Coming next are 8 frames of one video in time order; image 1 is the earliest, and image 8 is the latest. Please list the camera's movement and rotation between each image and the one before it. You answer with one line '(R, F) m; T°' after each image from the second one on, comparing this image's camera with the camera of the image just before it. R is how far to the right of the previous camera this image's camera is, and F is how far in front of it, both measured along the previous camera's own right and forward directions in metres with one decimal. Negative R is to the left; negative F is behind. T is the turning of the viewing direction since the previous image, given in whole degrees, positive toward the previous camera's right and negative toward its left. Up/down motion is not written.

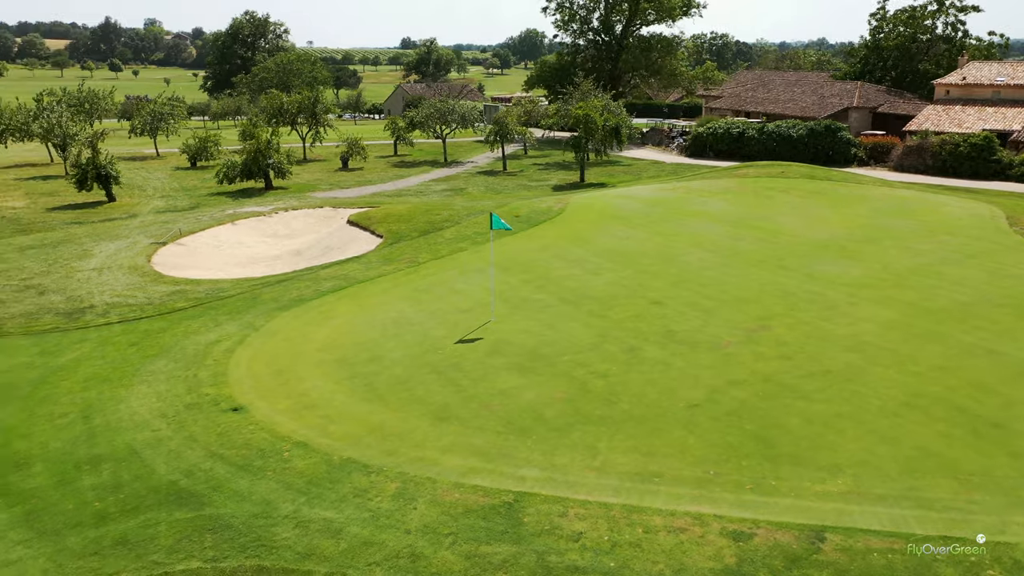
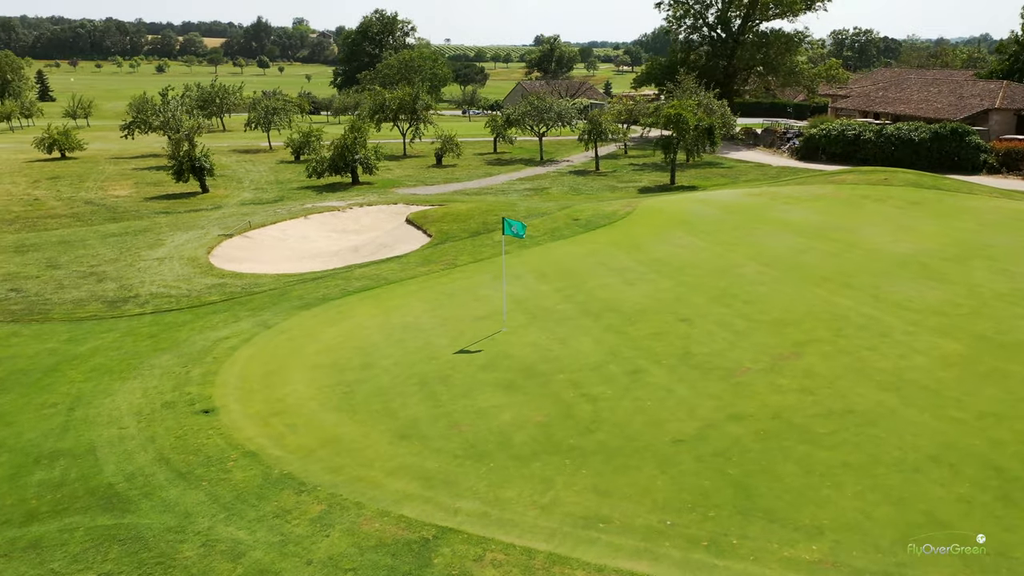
(+2.6, +1.3) m; -9°
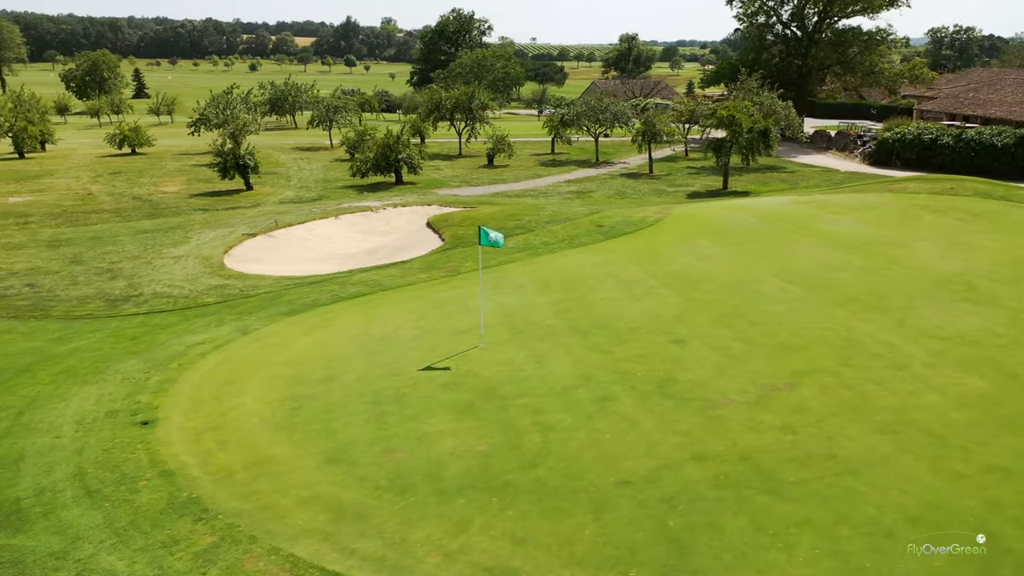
(+2.2, +1.3) m; -6°
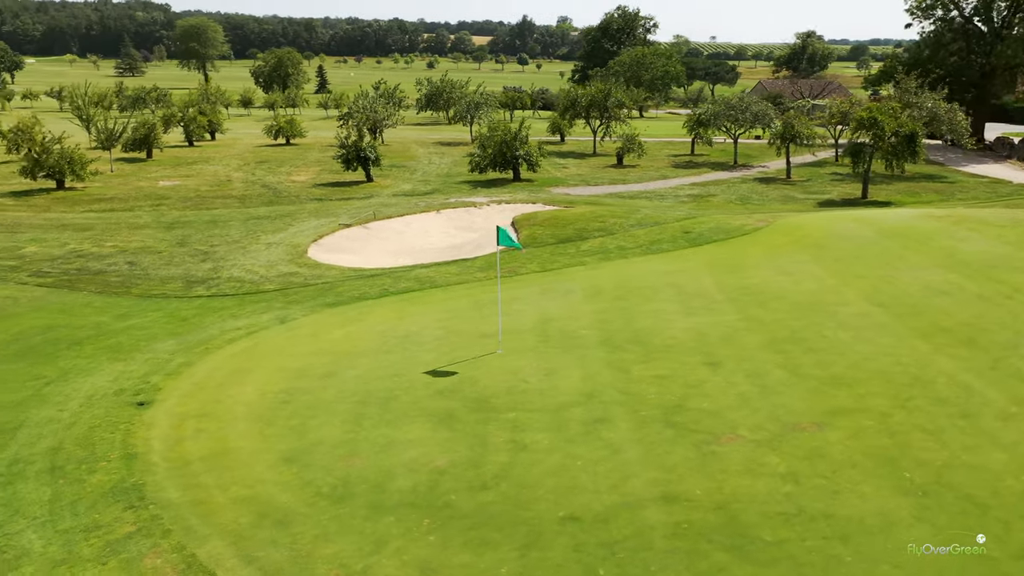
(+2.9, +1.3) m; -11°
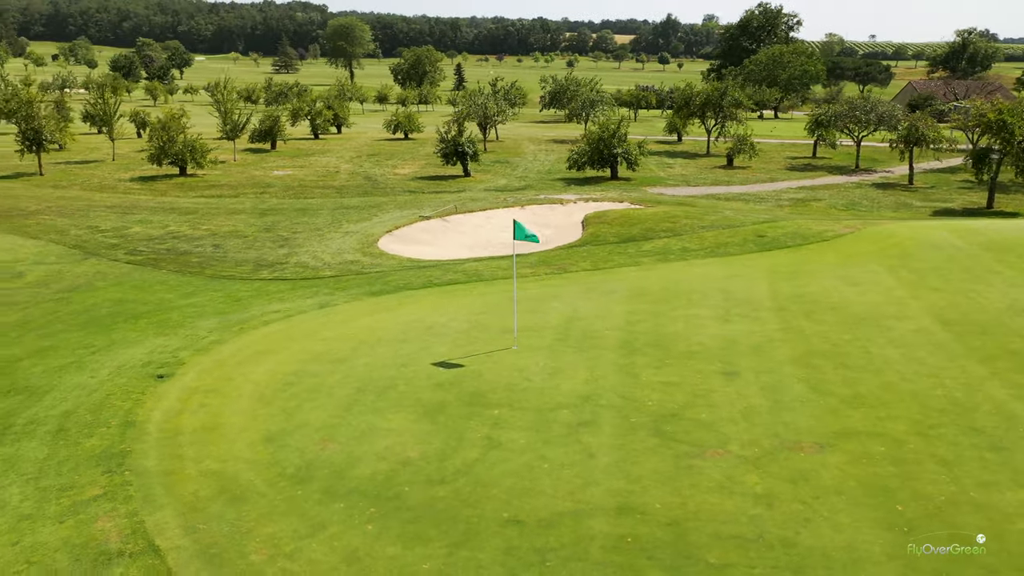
(+2.3, +0.5) m; -9°
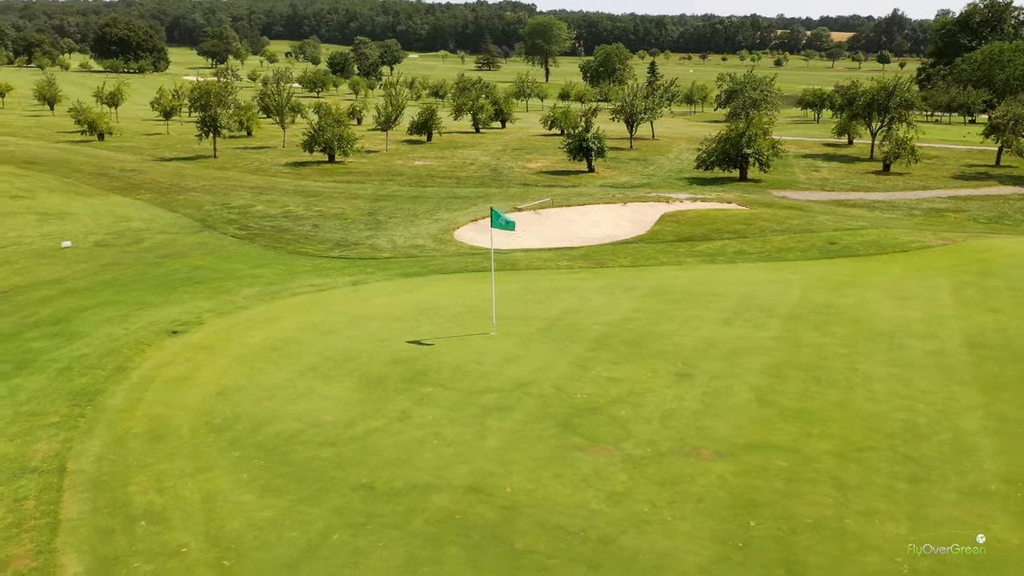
(+4.3, +0.2) m; -13°
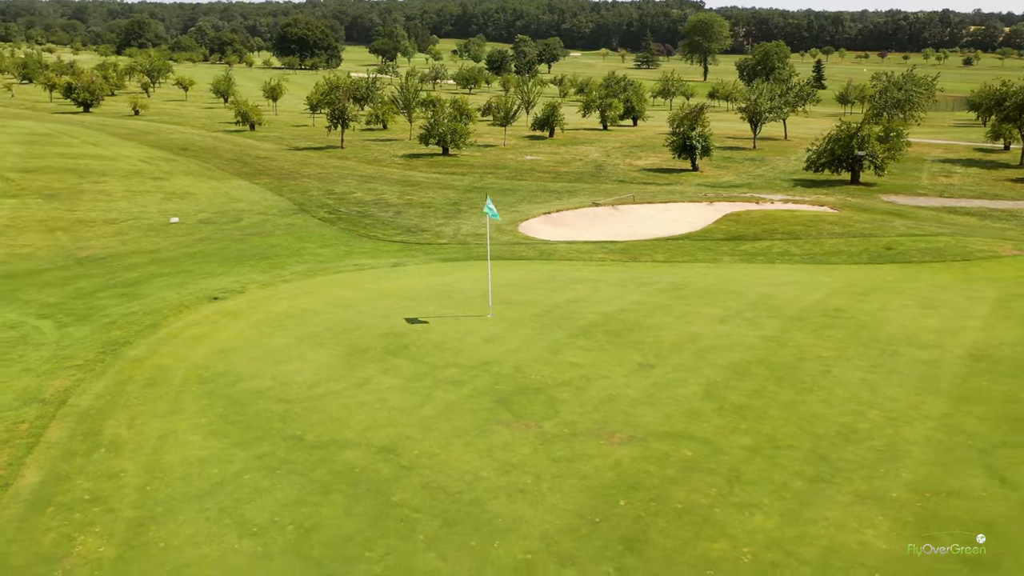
(+3.3, -0.4) m; -11°
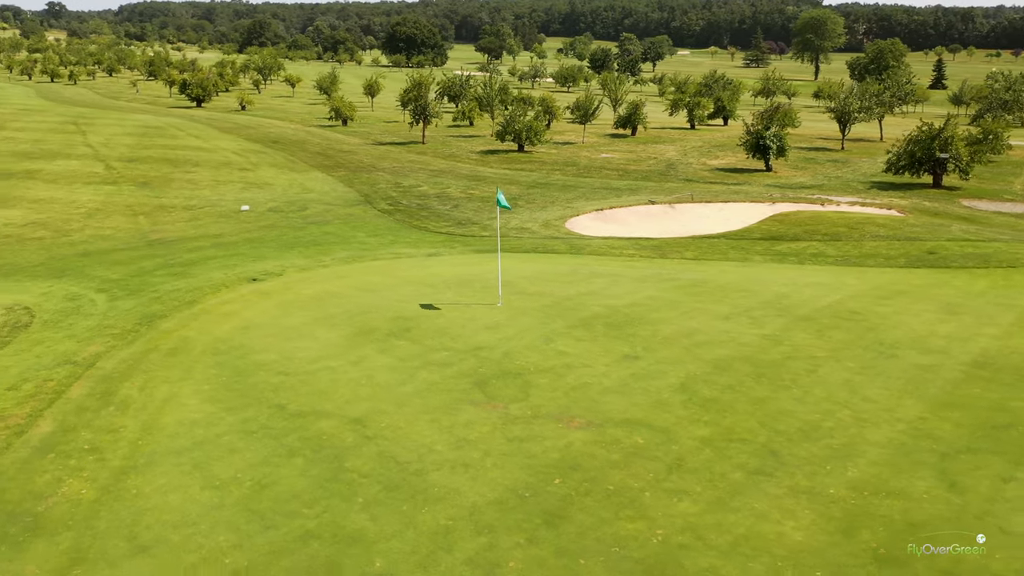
(+2.0, -0.4) m; -7°
